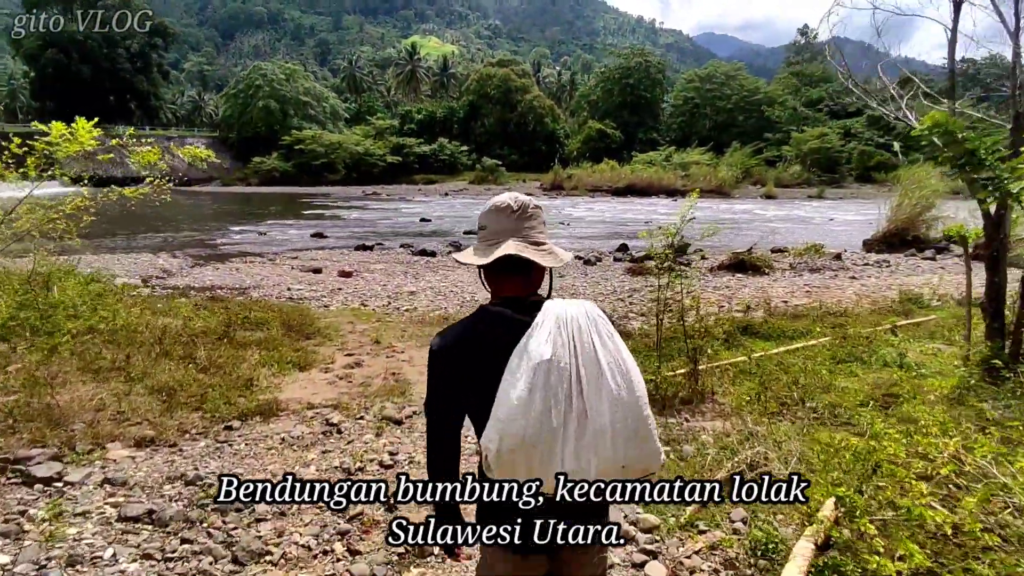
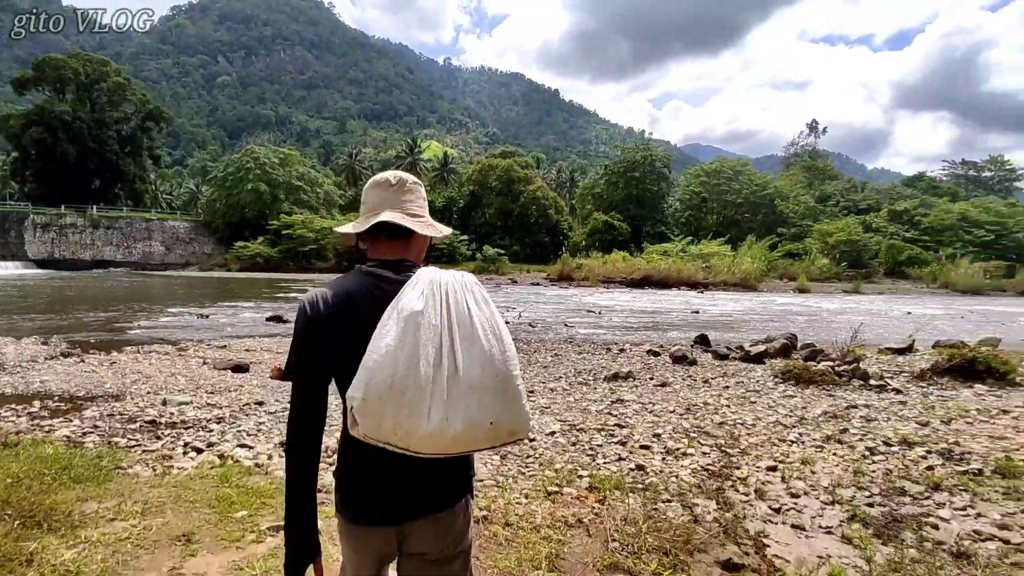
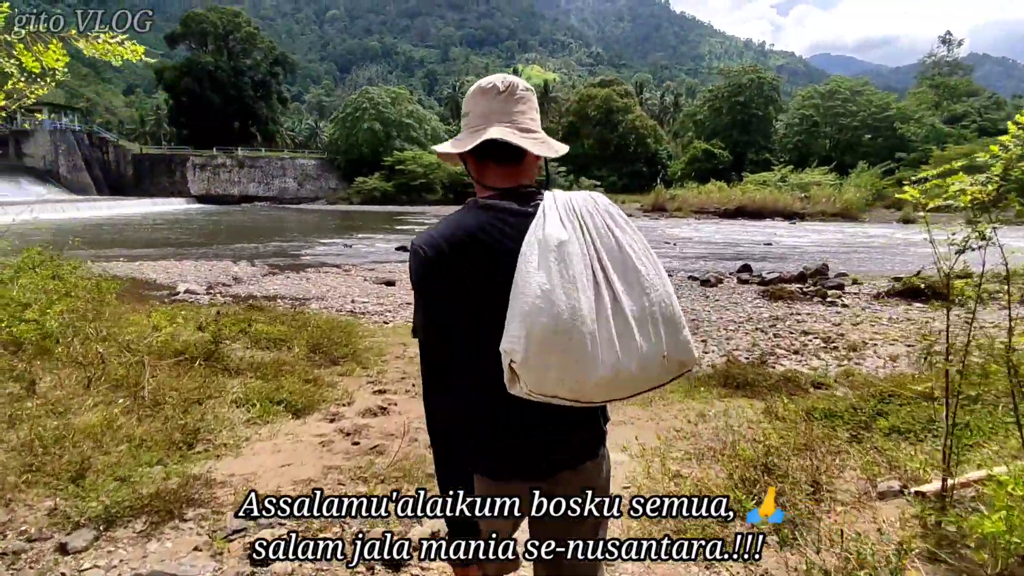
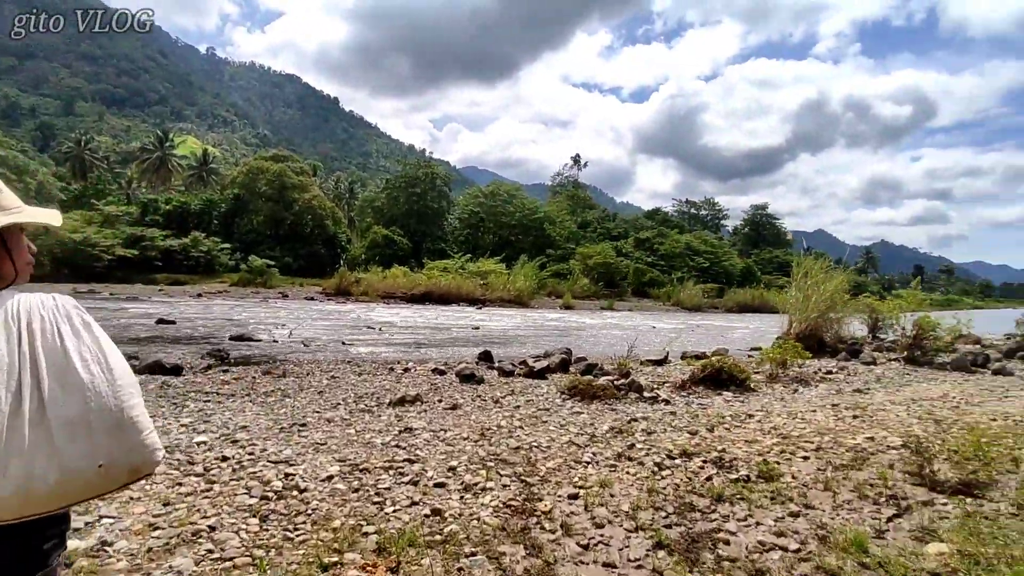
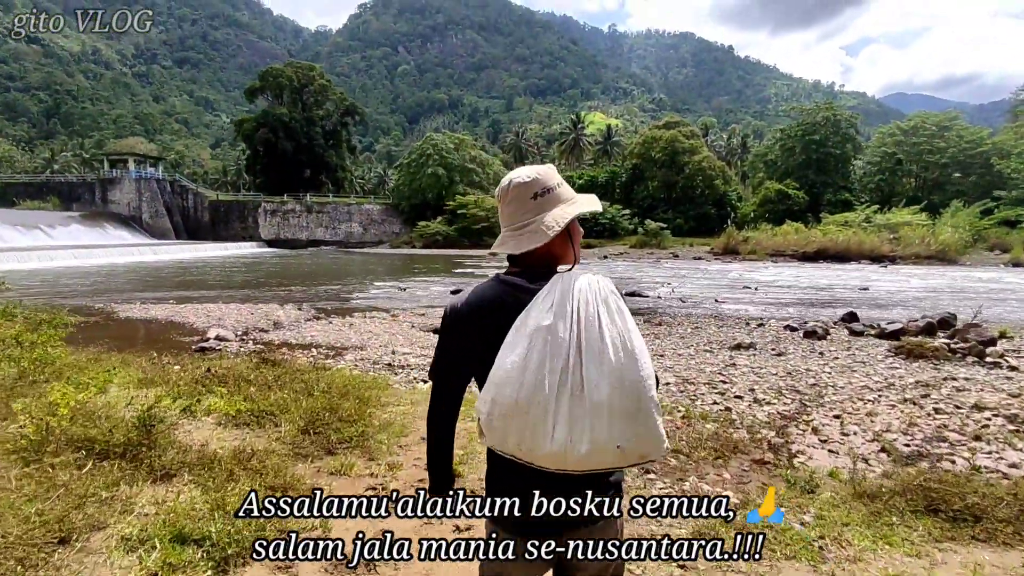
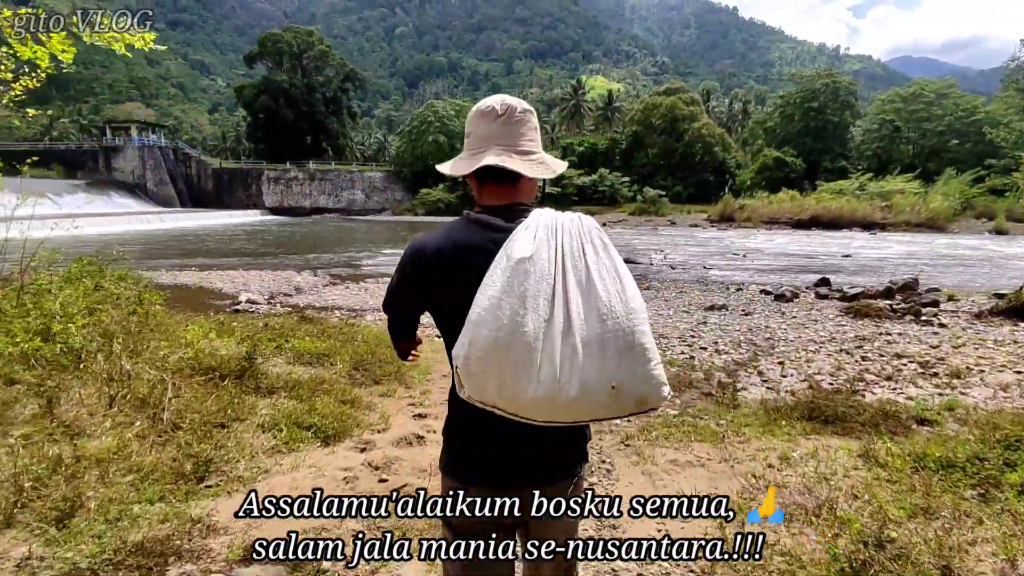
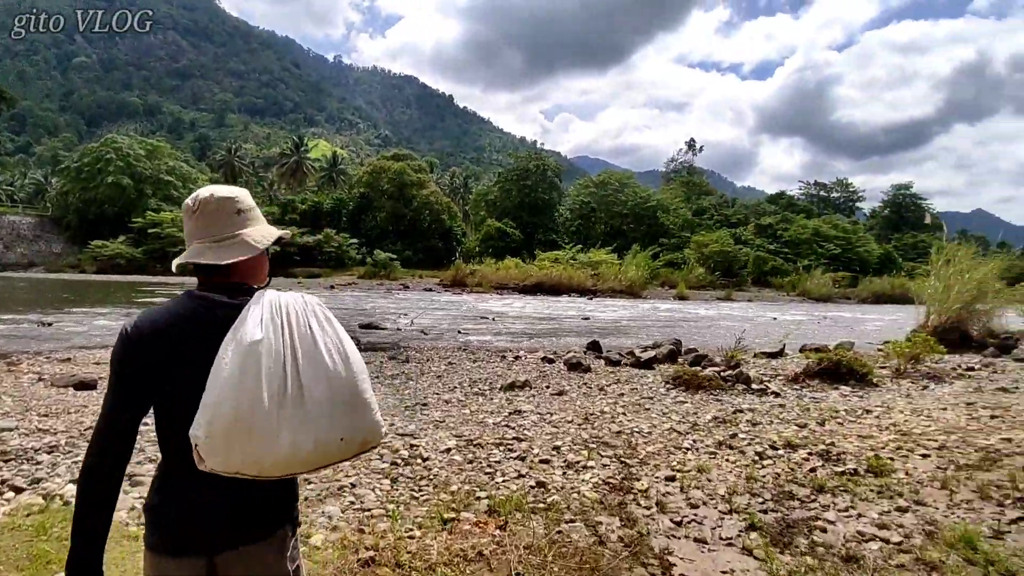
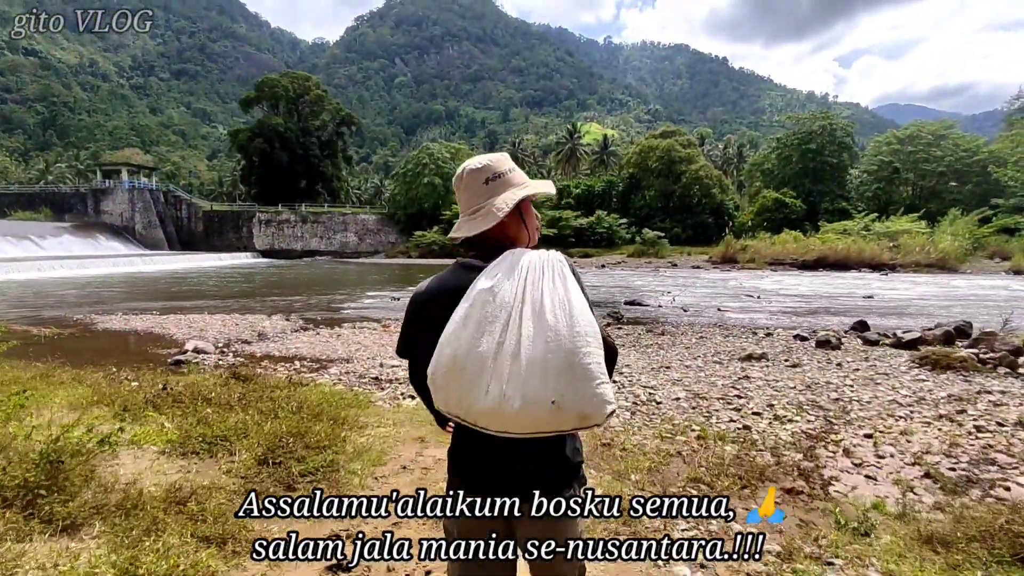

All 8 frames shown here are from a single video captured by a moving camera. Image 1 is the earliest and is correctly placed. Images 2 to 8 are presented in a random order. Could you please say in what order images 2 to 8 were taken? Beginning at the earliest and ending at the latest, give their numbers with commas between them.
3, 6, 5, 8, 2, 7, 4
